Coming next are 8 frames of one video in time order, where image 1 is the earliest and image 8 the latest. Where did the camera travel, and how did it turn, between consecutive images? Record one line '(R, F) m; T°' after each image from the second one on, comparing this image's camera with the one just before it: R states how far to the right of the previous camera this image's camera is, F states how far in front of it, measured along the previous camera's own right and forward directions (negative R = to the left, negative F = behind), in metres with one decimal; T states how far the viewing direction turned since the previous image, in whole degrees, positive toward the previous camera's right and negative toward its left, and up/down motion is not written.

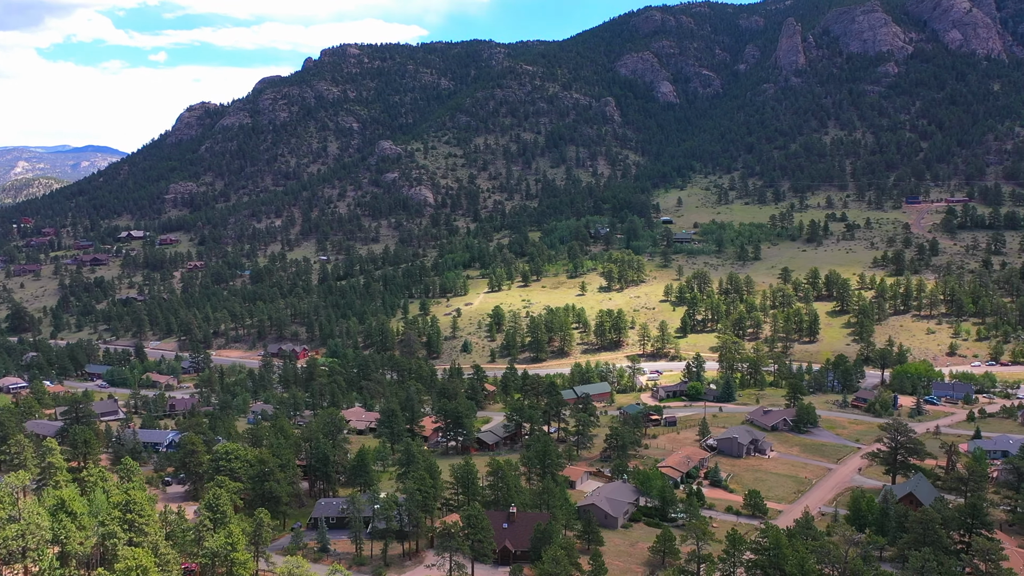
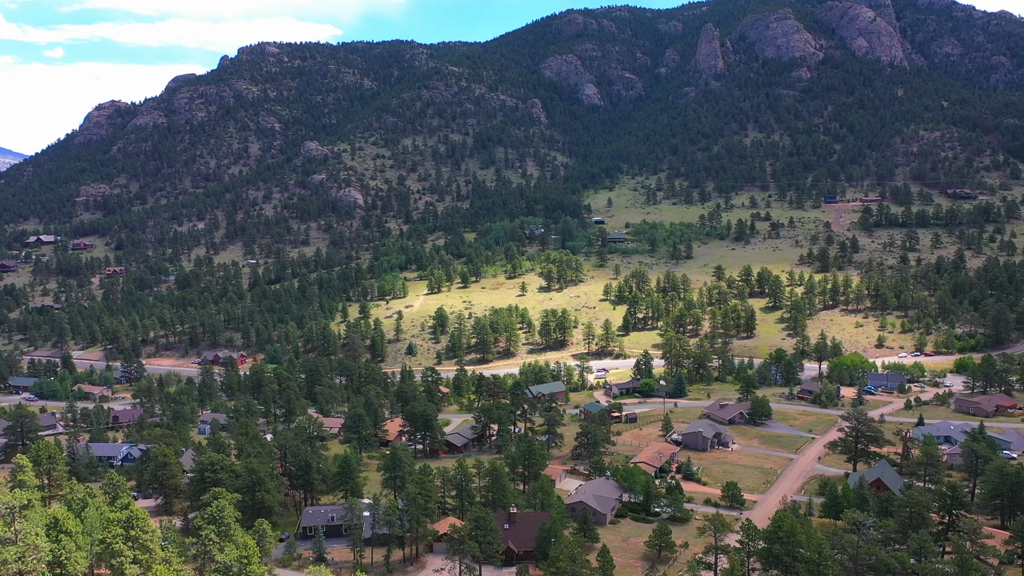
(-3.9, +0.3) m; +6°
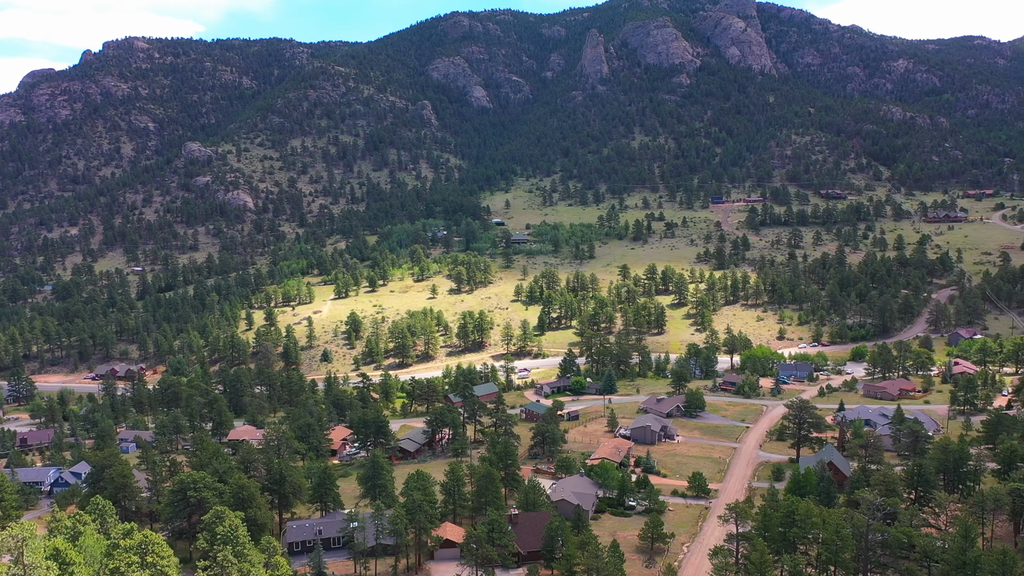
(-5.9, +0.6) m; +8°
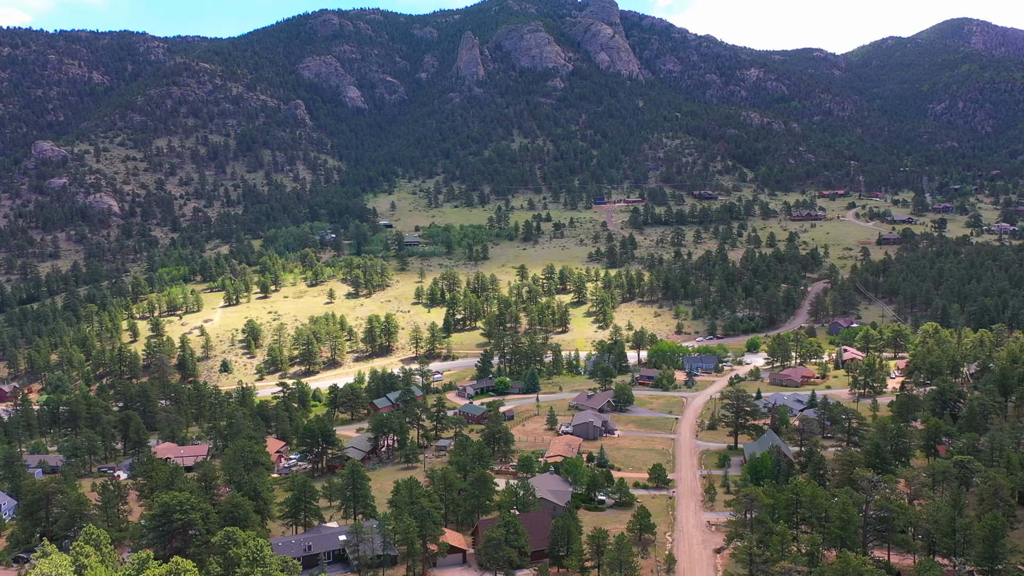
(-6.6, +0.7) m; +9°
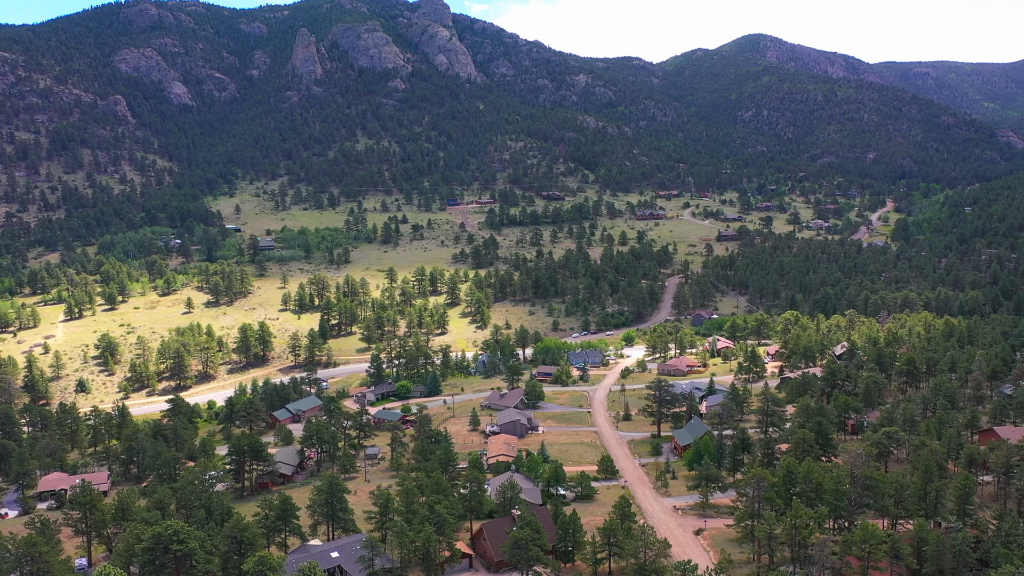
(-8.5, +1.0) m; +12°
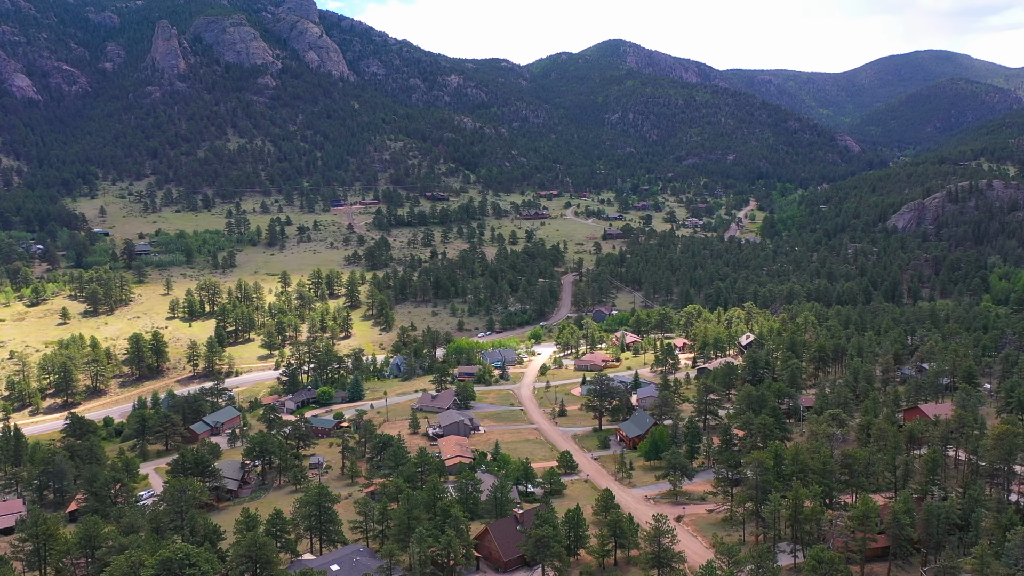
(-6.7, +0.6) m; +9°
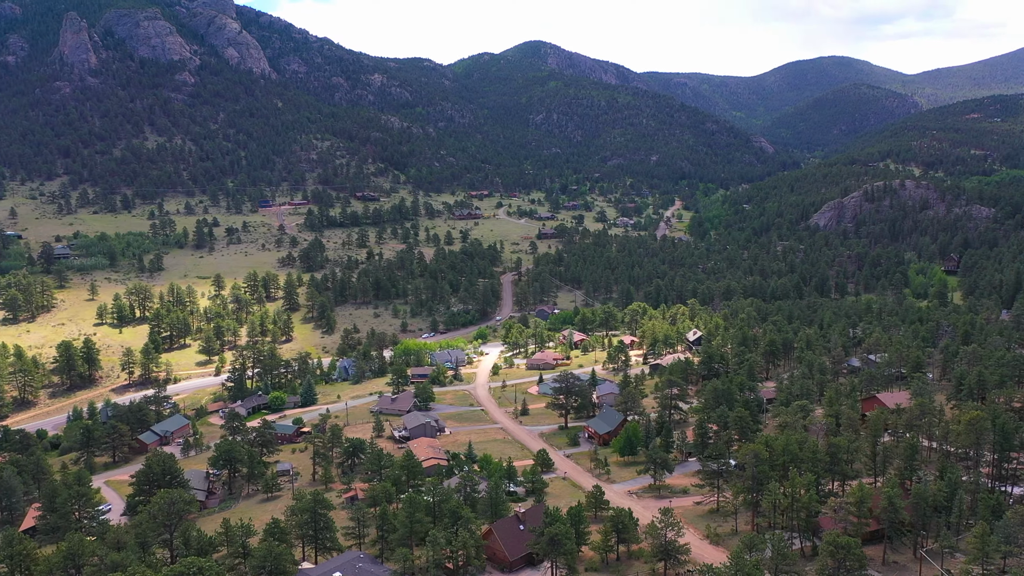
(-4.0, +0.2) m; +6°
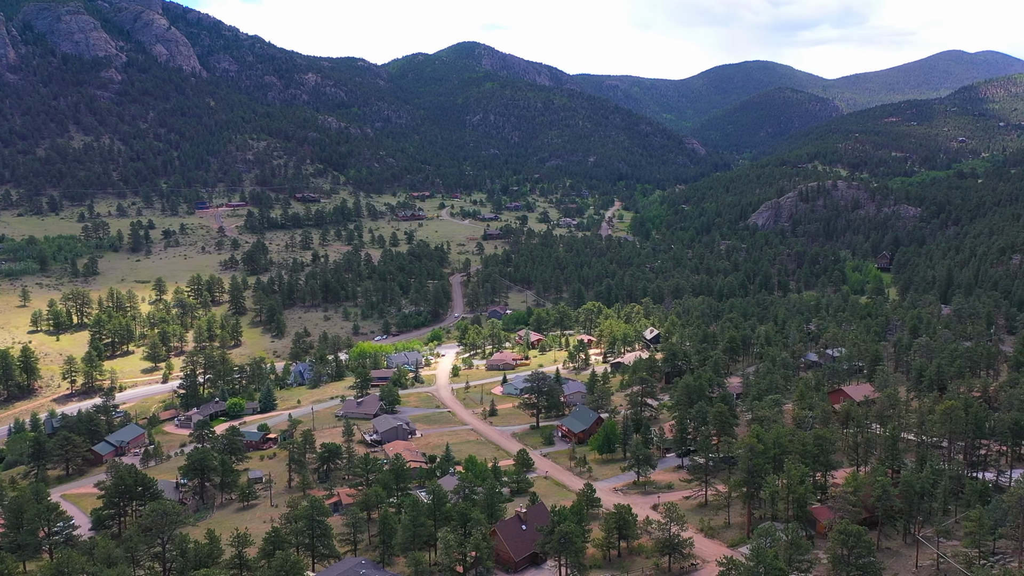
(-3.3, +0.1) m; +5°
